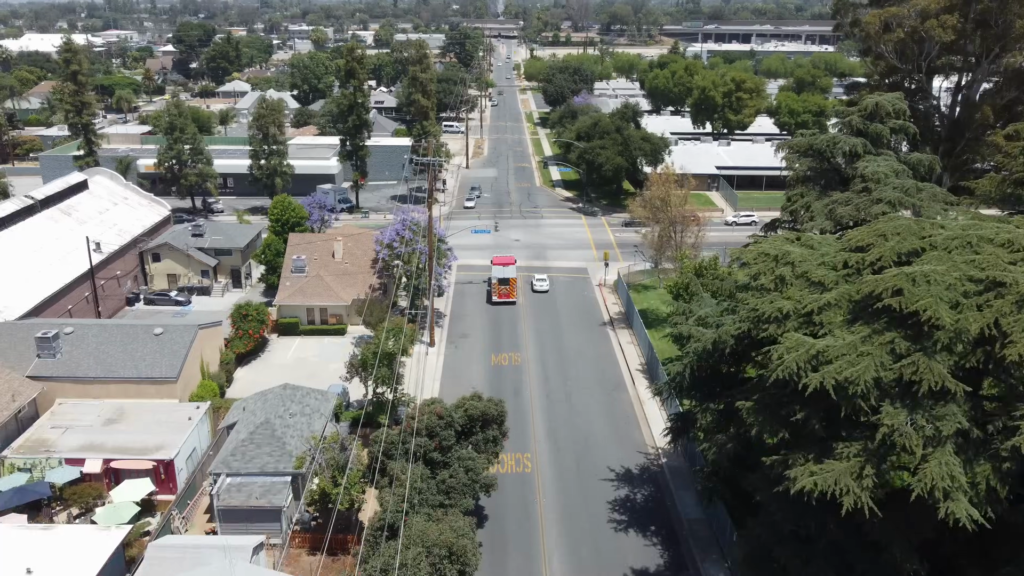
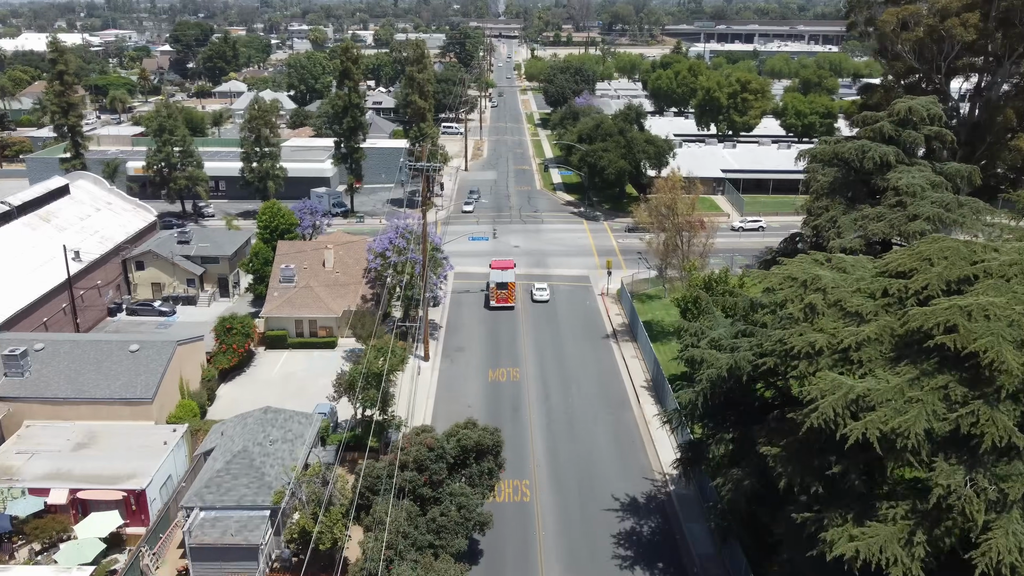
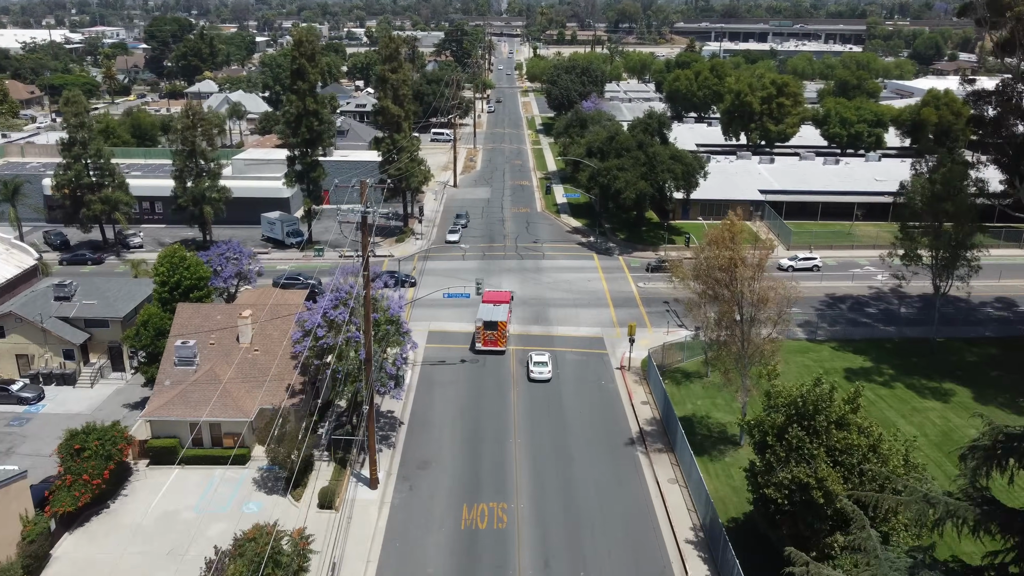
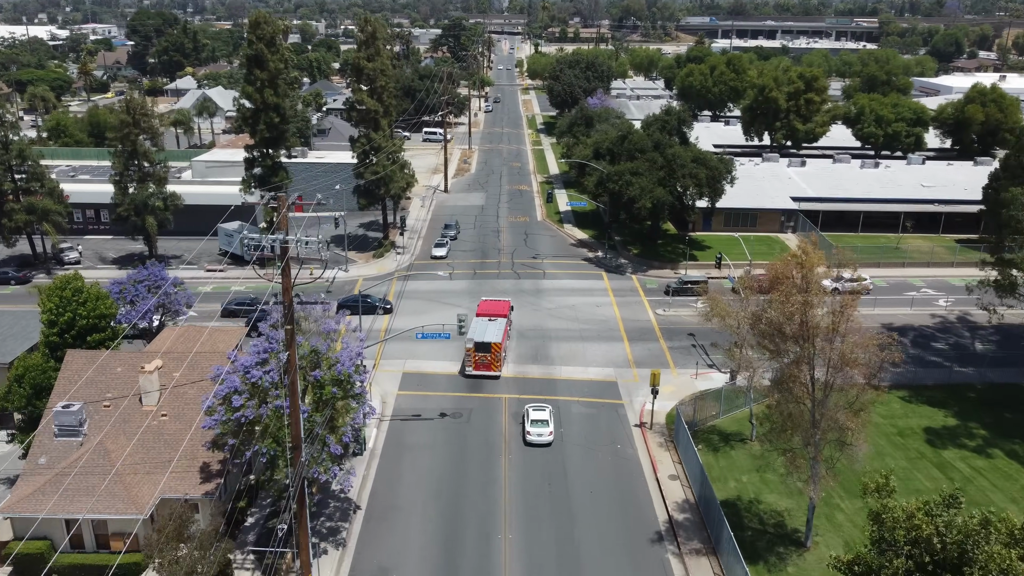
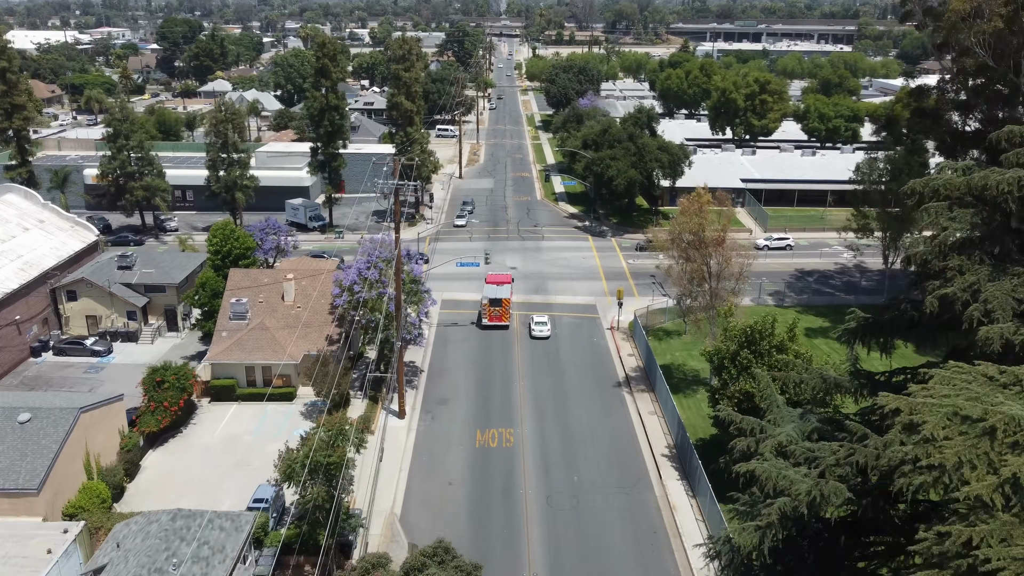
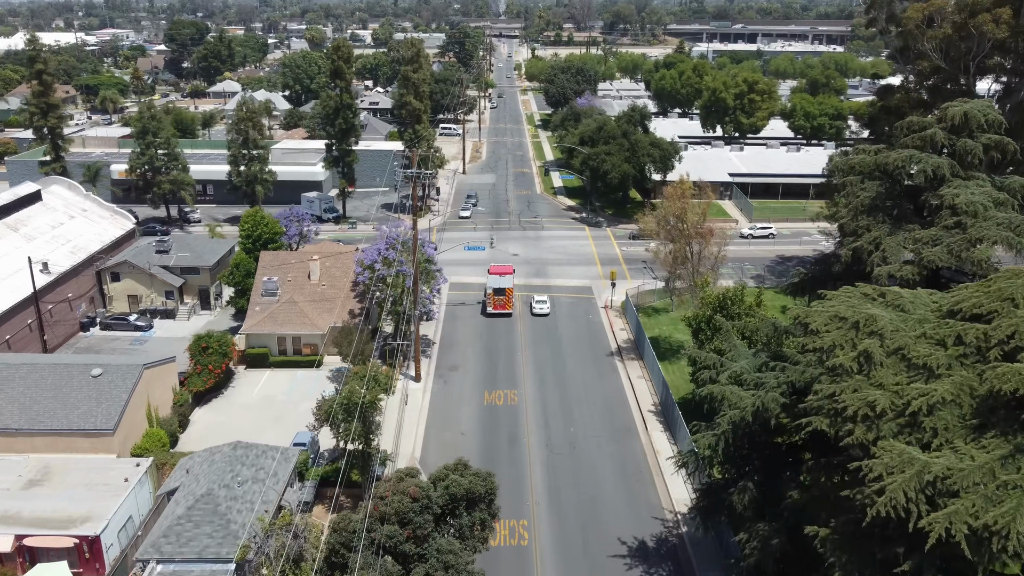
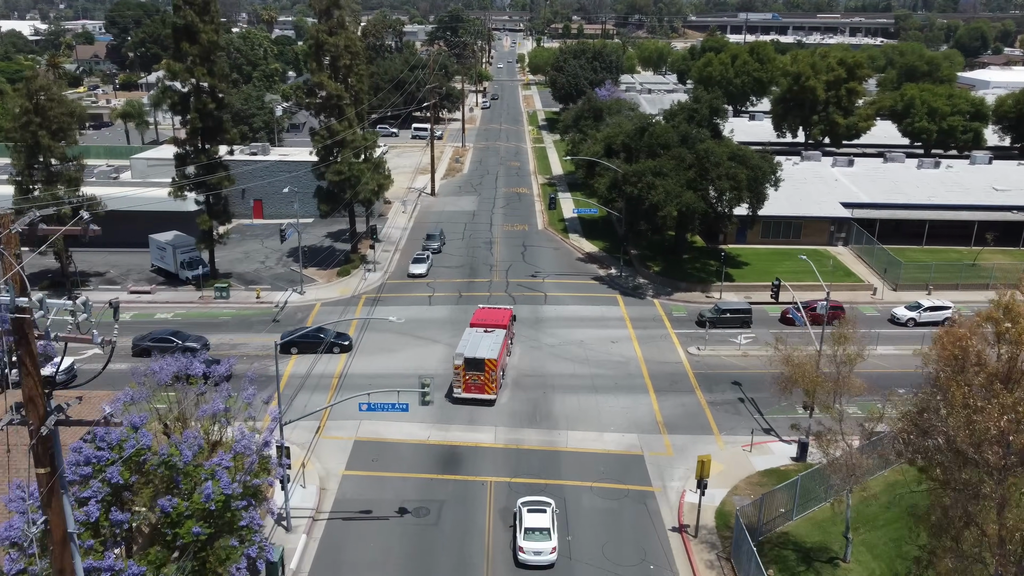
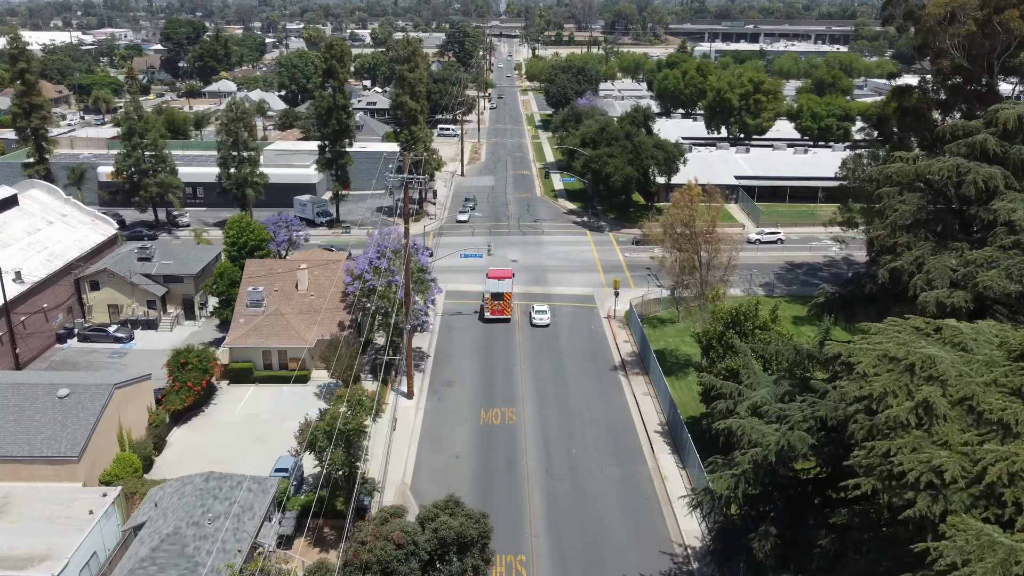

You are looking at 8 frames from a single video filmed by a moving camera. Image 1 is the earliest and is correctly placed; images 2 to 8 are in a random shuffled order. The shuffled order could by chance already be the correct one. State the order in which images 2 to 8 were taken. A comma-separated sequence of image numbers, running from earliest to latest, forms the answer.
2, 6, 8, 5, 3, 4, 7
